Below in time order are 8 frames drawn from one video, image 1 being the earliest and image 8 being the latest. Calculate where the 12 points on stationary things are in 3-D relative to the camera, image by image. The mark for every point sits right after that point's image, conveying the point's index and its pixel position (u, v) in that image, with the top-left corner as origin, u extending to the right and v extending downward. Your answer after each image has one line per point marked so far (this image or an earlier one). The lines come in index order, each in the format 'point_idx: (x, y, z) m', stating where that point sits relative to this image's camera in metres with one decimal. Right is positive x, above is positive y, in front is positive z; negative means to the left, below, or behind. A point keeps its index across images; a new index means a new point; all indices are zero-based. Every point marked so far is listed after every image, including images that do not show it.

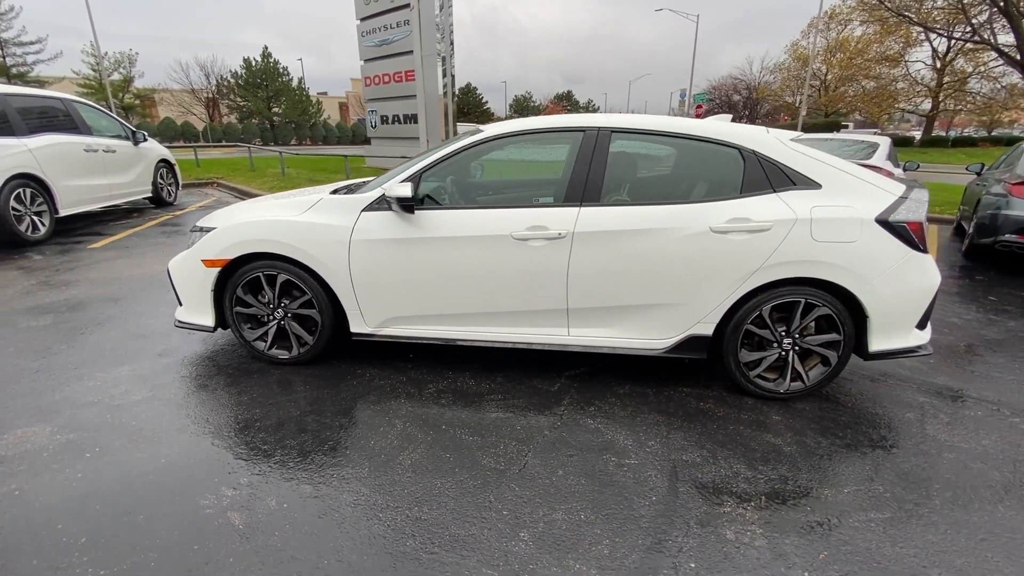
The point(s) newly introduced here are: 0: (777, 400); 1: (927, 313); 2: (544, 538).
0: (+1.6, -0.7, +3.0) m
1: (+2.5, -0.1, +2.8) m
2: (+0.1, -1.0, +1.9) m
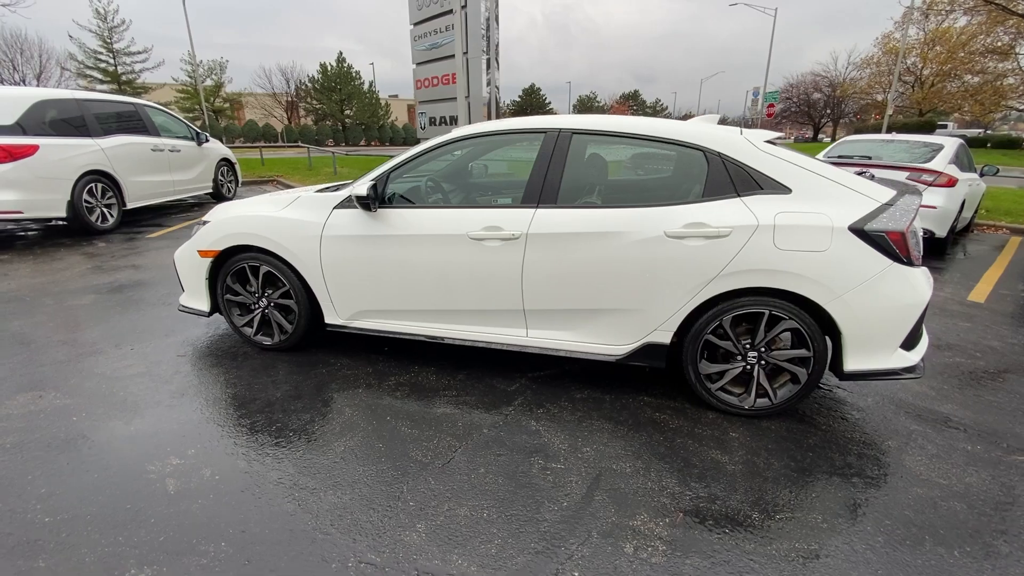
0: (+1.3, -0.7, +2.8) m
1: (+2.2, -0.2, +2.6) m
2: (-0.3, -1.0, +2.0) m
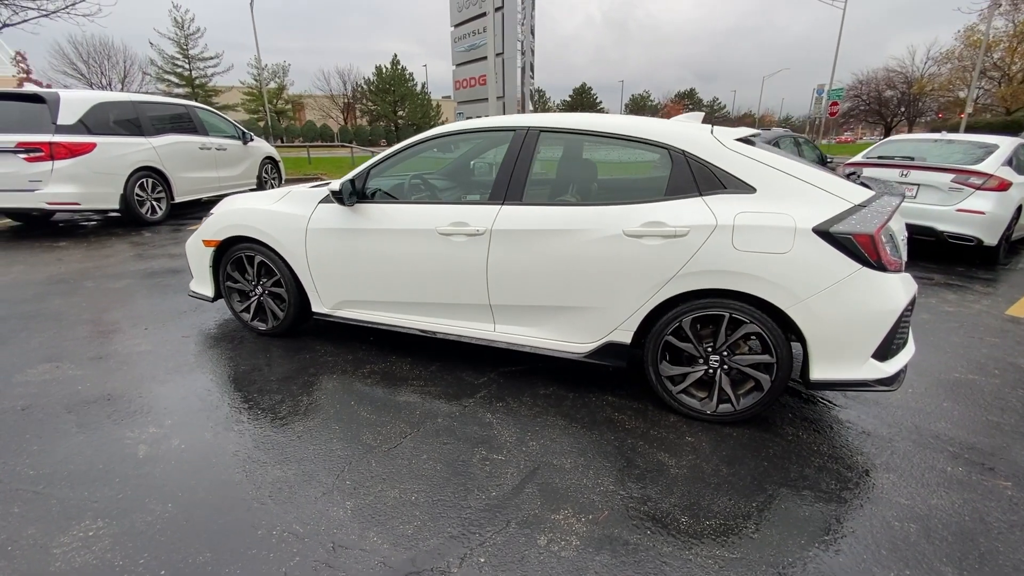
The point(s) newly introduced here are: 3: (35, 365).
0: (+1.1, -0.8, +2.7) m
1: (+1.9, -0.3, +2.4) m
2: (-0.6, -0.9, +2.1) m
3: (-3.2, -0.5, +3.2) m
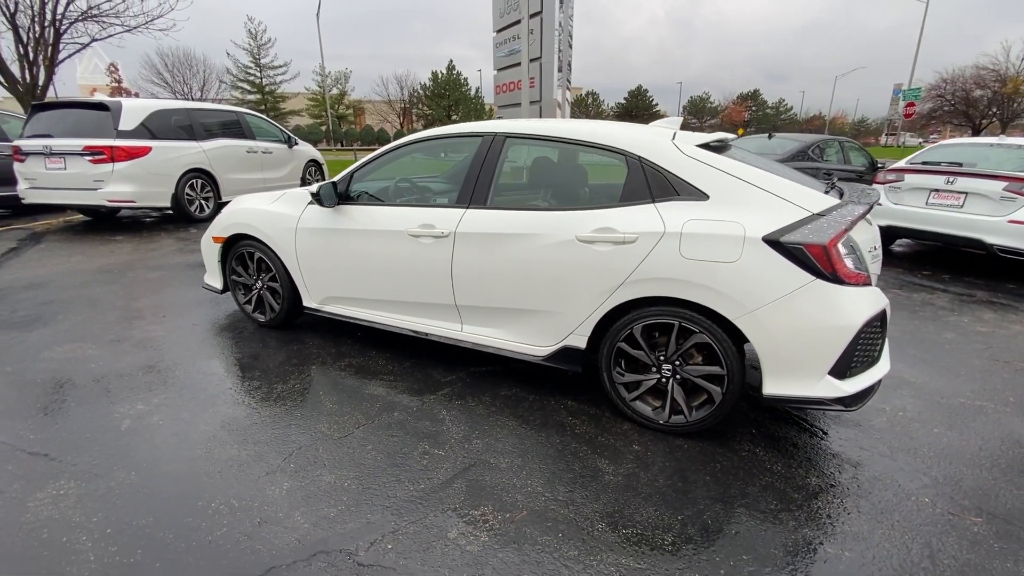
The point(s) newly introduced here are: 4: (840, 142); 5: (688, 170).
0: (+0.8, -0.8, +2.7) m
1: (+1.6, -0.3, +2.3) m
2: (-1.0, -0.9, +2.2) m
3: (-3.4, -0.4, +3.6) m
4: (+6.2, +2.7, +9.0) m
5: (+0.9, +0.6, +2.5) m
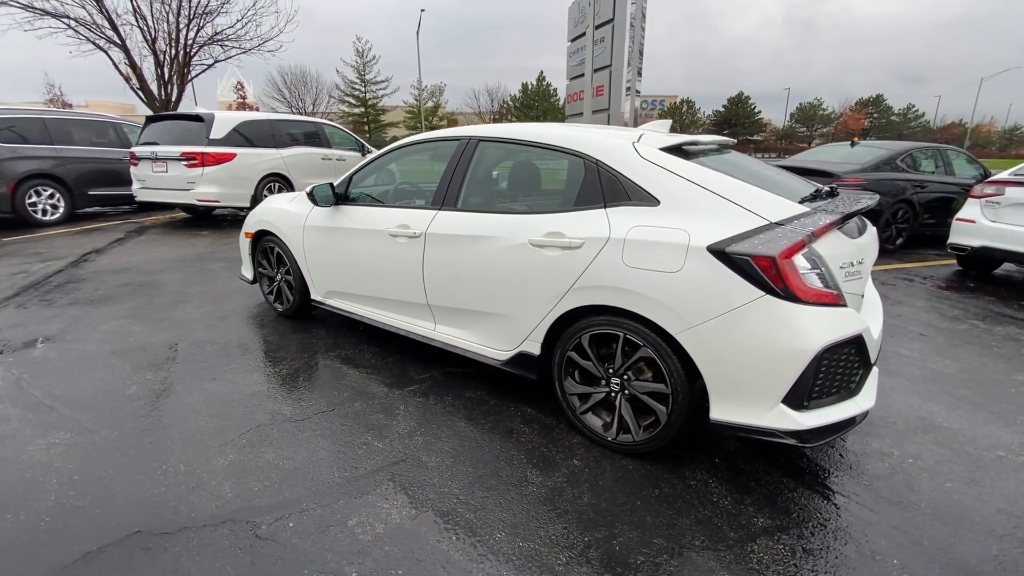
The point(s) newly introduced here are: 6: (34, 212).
0: (+0.5, -0.8, +2.5) m
1: (+1.3, -0.4, +2.0) m
2: (-1.4, -0.9, +2.4) m
3: (-3.4, -0.3, +4.2) m
4: (+7.1, +2.2, +7.9) m
5: (+0.7, +0.6, +2.4) m
6: (-8.0, +1.3, +8.1) m
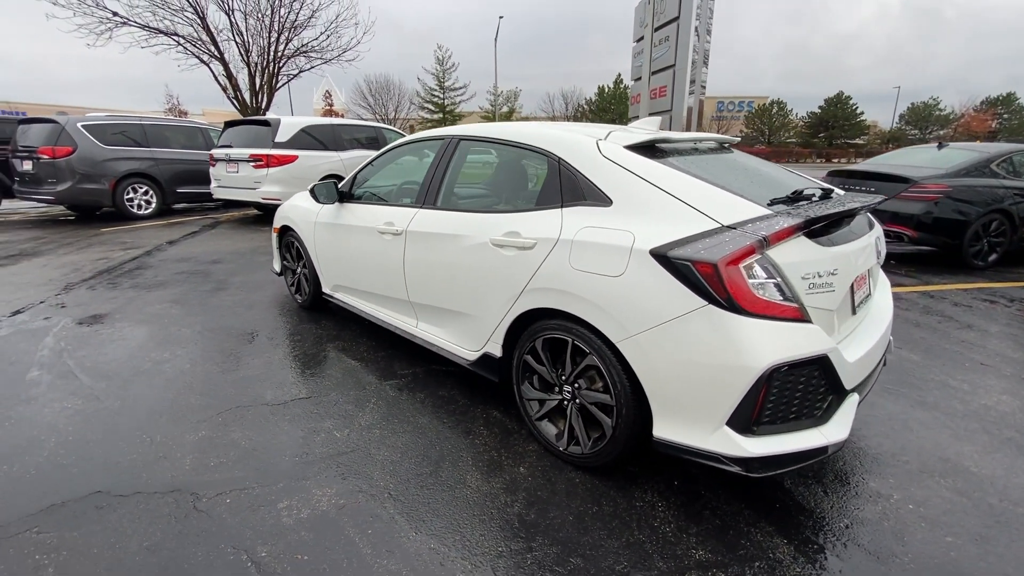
0: (+0.2, -0.9, +2.4) m
1: (+0.9, -0.5, +1.8) m
2: (-1.6, -0.8, +2.6) m
3: (-3.4, -0.1, +4.7) m
4: (+7.6, +1.9, +6.8) m
5: (+0.4, +0.5, +2.3) m
6: (-7.3, +1.5, +9.2) m
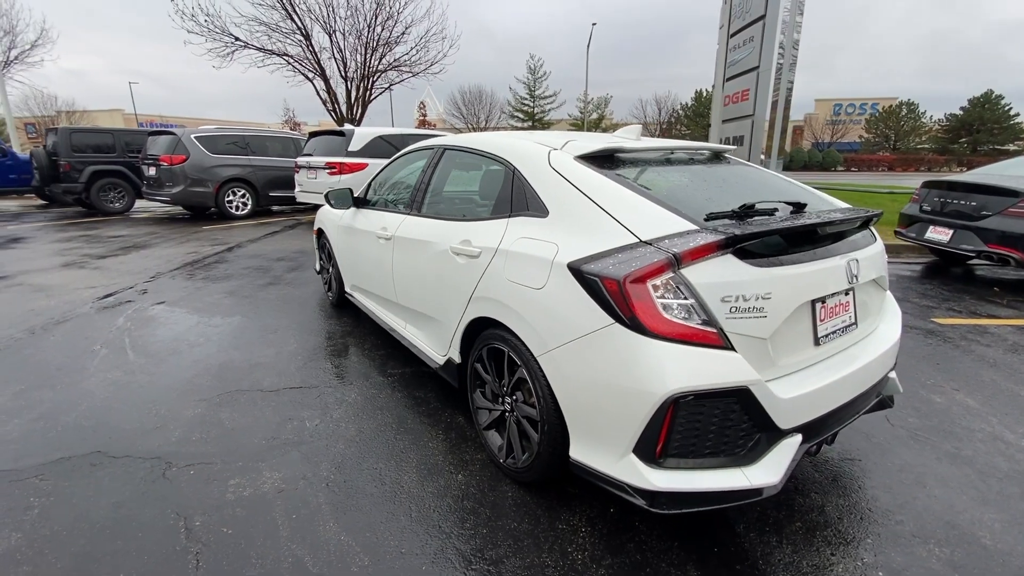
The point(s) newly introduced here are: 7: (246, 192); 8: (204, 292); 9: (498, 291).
0: (-0.1, -0.9, +2.4) m
1: (+0.5, -0.5, +1.7) m
2: (-1.9, -0.8, +2.9) m
3: (-3.2, -0.1, +5.3) m
4: (+8.1, +1.4, +5.4) m
5: (+0.2, +0.5, +2.2) m
6: (-6.1, +1.7, +10.5) m
7: (-5.8, +2.1, +10.6) m
8: (-3.4, 0.0, +5.3) m
9: (-0.1, 0.0, +2.2) m
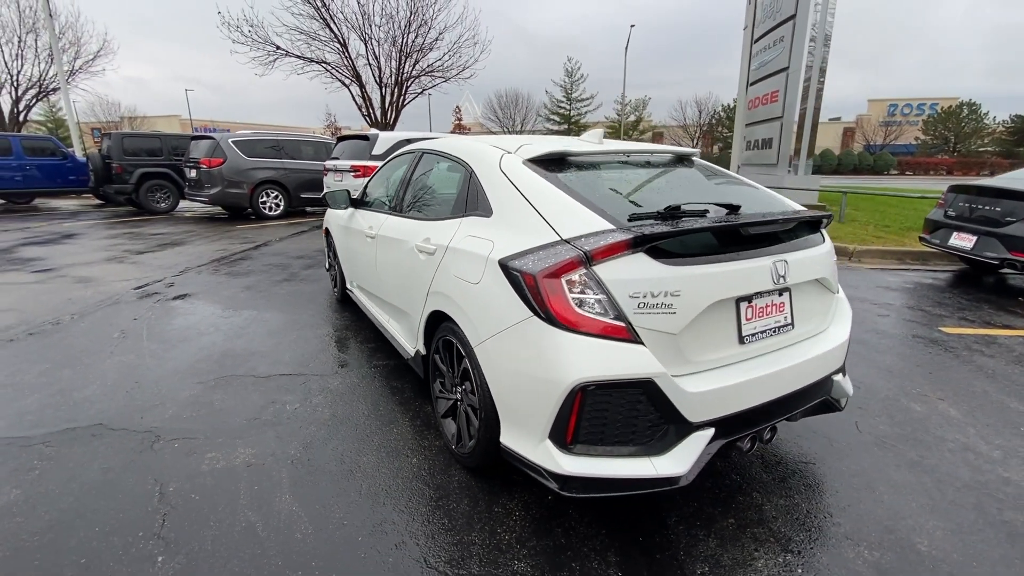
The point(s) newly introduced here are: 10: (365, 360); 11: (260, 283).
0: (-0.3, -0.9, +2.6) m
1: (+0.2, -0.5, +1.8) m
2: (-2.1, -0.7, +3.1) m
3: (-3.2, 0.0, +5.6) m
4: (+8.1, +1.2, +4.9) m
5: (-0.1, +0.5, +2.3) m
6: (-5.7, +1.8, +11.0) m
7: (-5.4, +2.2, +11.1) m
8: (-3.4, 0.0, +5.7) m
9: (-0.3, 0.0, +2.3) m
10: (-1.1, -0.5, +3.8) m
11: (-3.1, +0.1, +5.9) m
